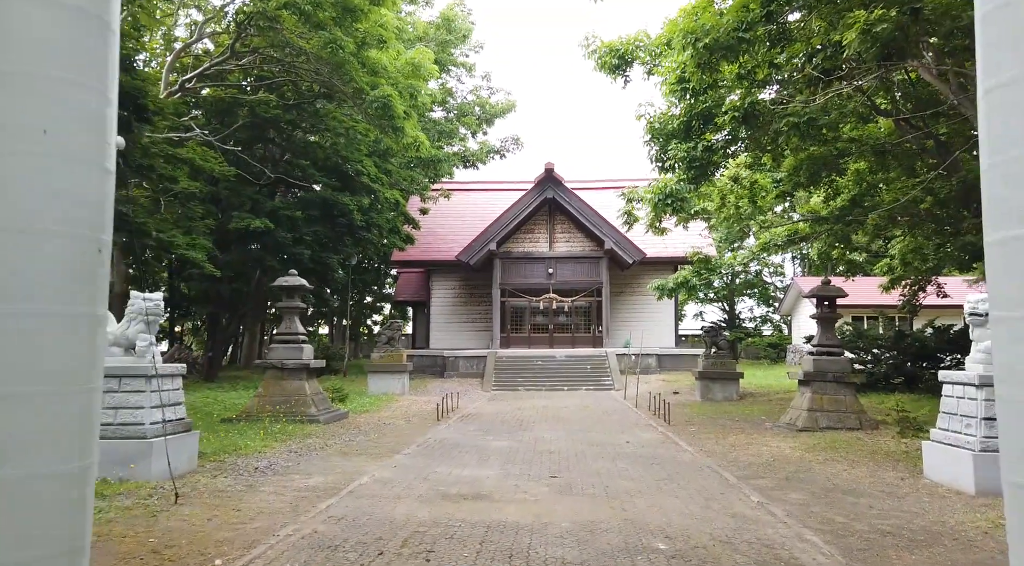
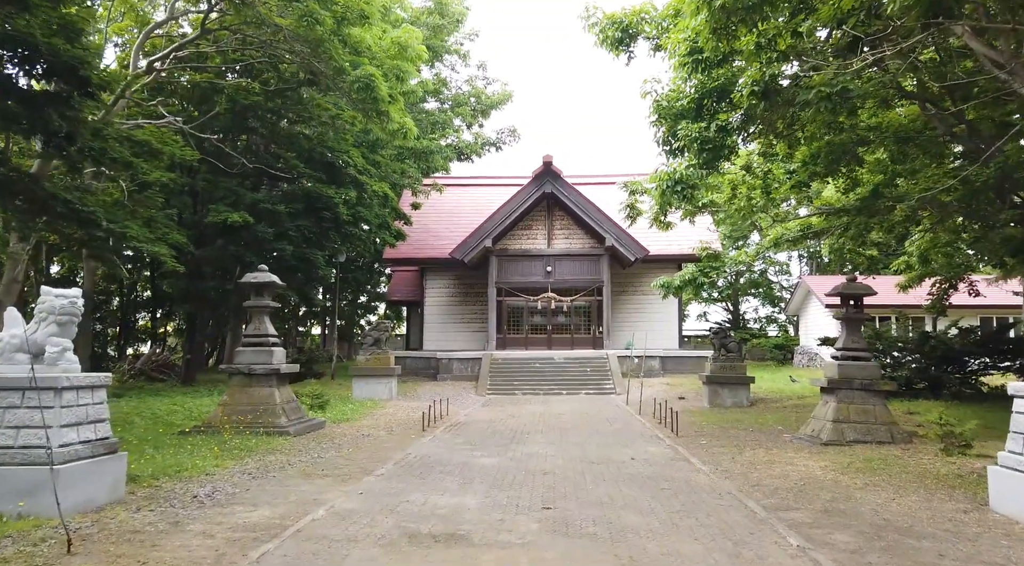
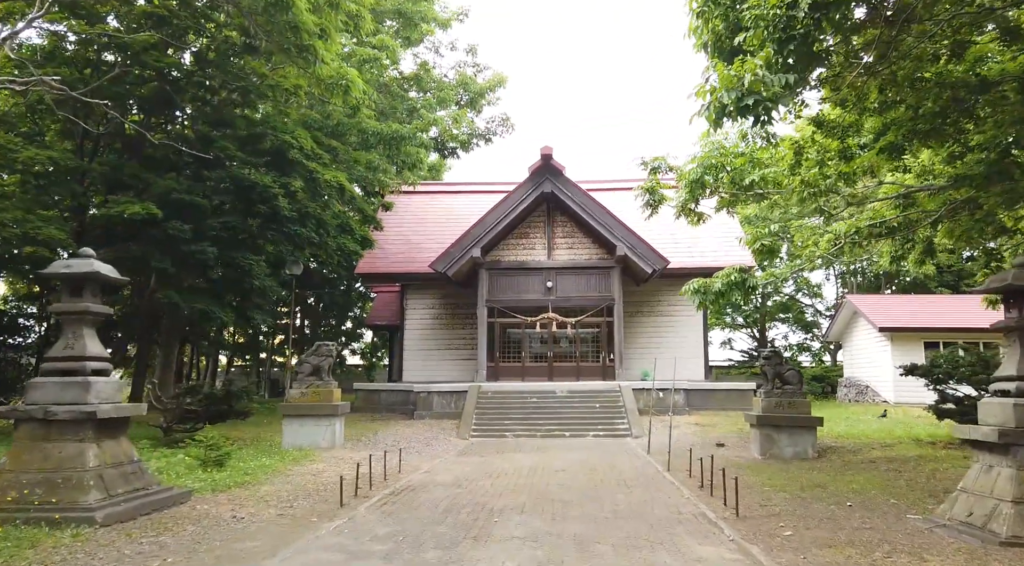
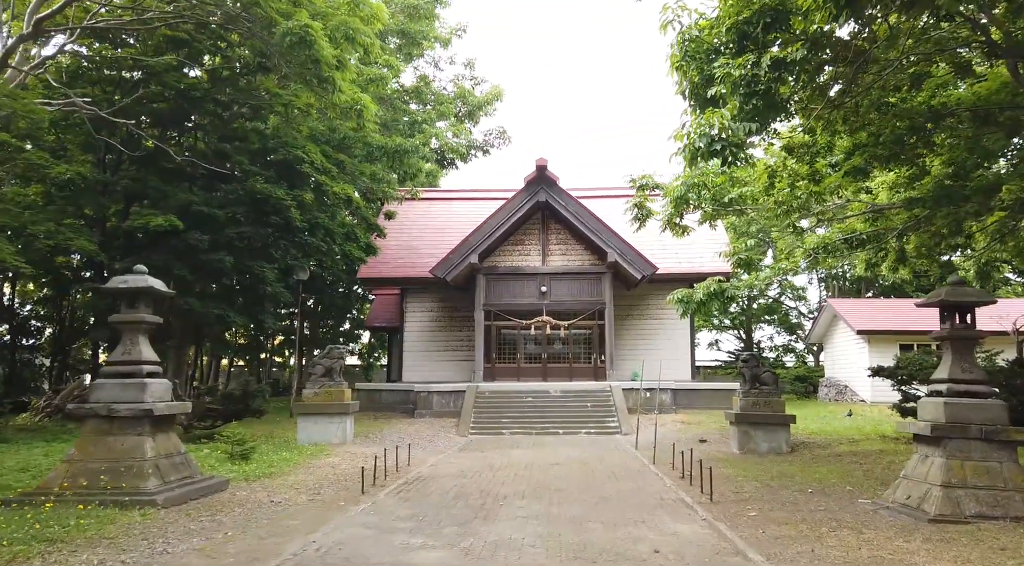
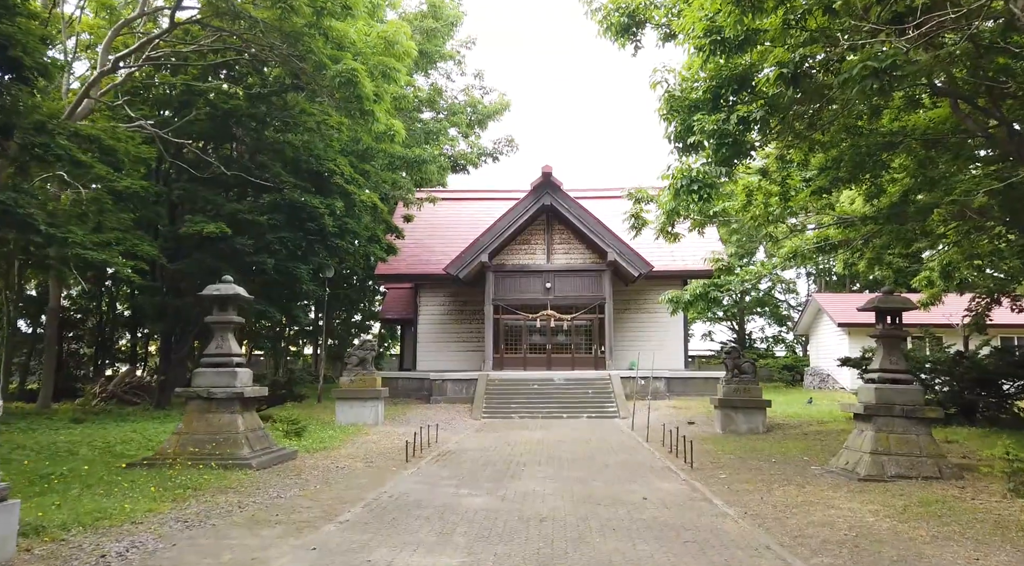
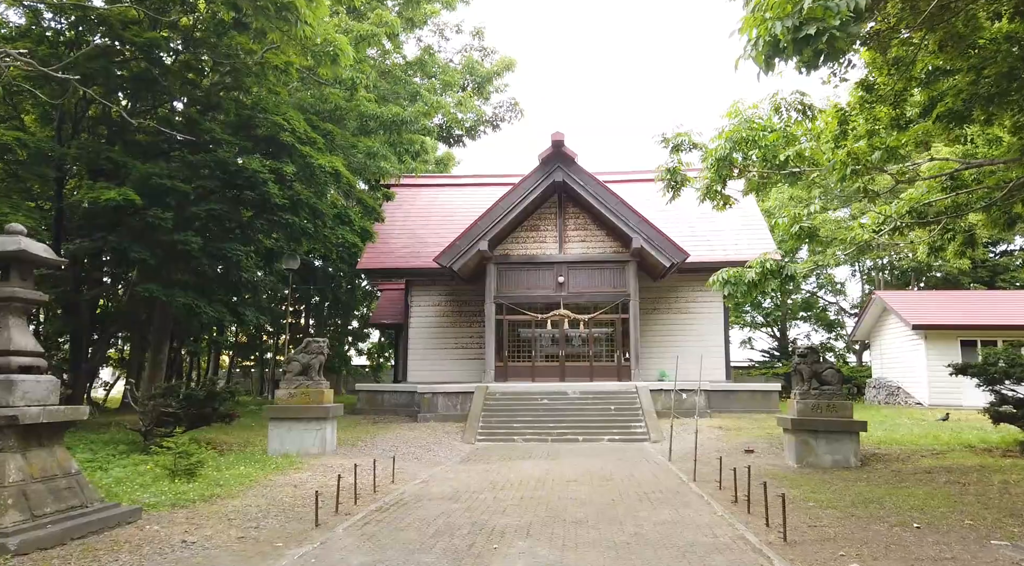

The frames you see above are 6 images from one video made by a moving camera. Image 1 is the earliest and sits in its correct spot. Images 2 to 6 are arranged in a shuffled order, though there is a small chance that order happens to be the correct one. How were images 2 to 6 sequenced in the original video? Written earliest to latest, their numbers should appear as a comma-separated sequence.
2, 5, 4, 3, 6
